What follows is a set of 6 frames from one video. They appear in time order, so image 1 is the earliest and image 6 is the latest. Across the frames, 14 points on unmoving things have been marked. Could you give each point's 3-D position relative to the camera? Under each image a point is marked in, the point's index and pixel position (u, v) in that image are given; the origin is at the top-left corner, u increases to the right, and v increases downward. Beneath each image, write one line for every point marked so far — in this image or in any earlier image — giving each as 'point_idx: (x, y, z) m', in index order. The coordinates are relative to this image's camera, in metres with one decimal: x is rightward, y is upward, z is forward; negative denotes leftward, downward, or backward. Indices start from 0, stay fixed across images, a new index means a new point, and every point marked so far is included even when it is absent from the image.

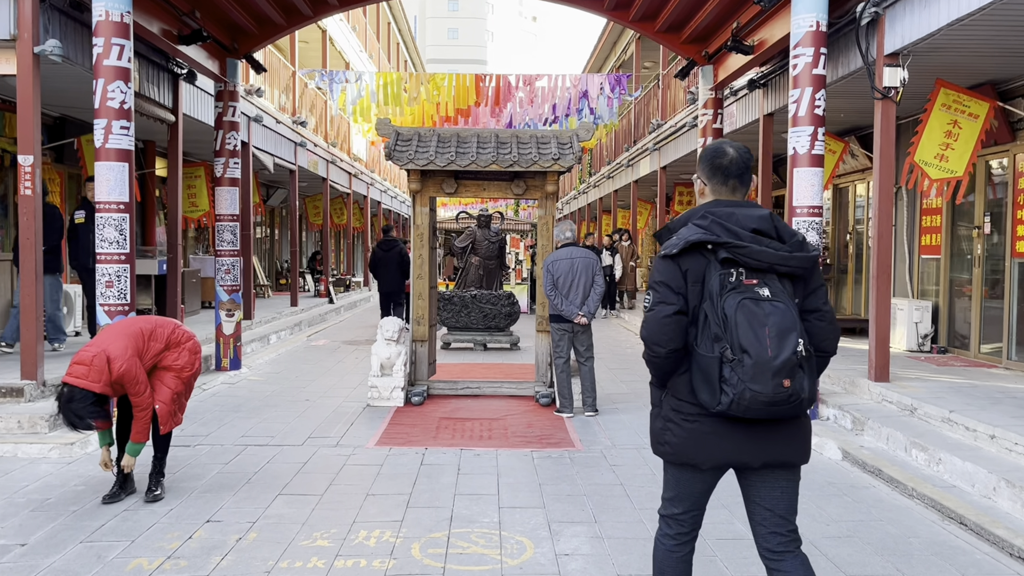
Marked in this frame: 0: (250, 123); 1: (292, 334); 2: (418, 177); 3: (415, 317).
0: (-3.7, +2.4, +11.7) m
1: (-3.4, -0.7, +12.7) m
2: (-0.9, +1.0, +7.6) m
3: (-0.9, -0.3, +7.8) m
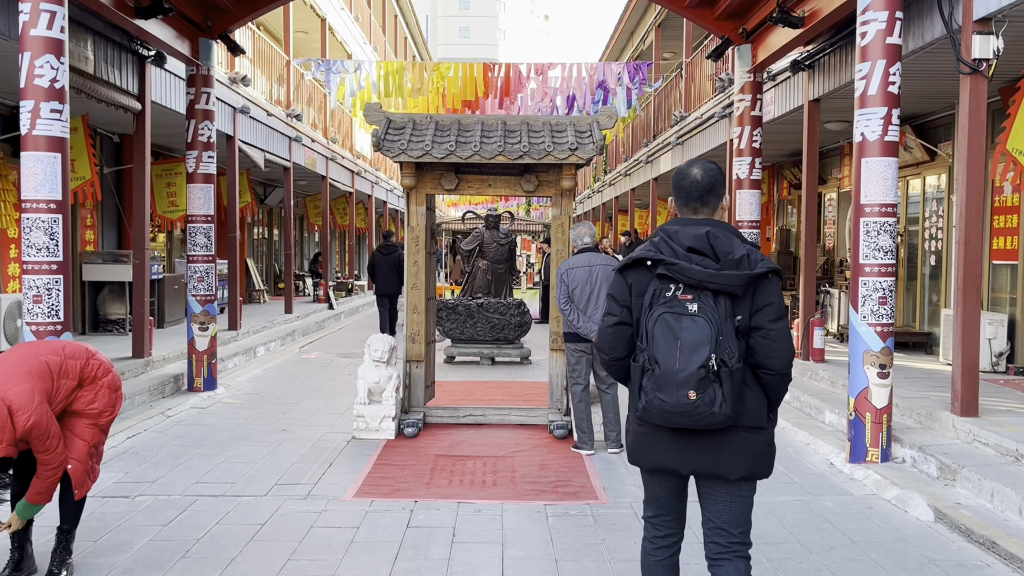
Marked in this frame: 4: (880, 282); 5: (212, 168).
0: (-3.6, +2.3, +10.7) m
1: (-3.3, -0.8, +11.7) m
2: (-0.8, +0.9, +6.6) m
3: (-0.8, -0.4, +6.7) m
4: (+2.4, 0.0, +5.2) m
5: (-2.9, +1.2, +8.0) m
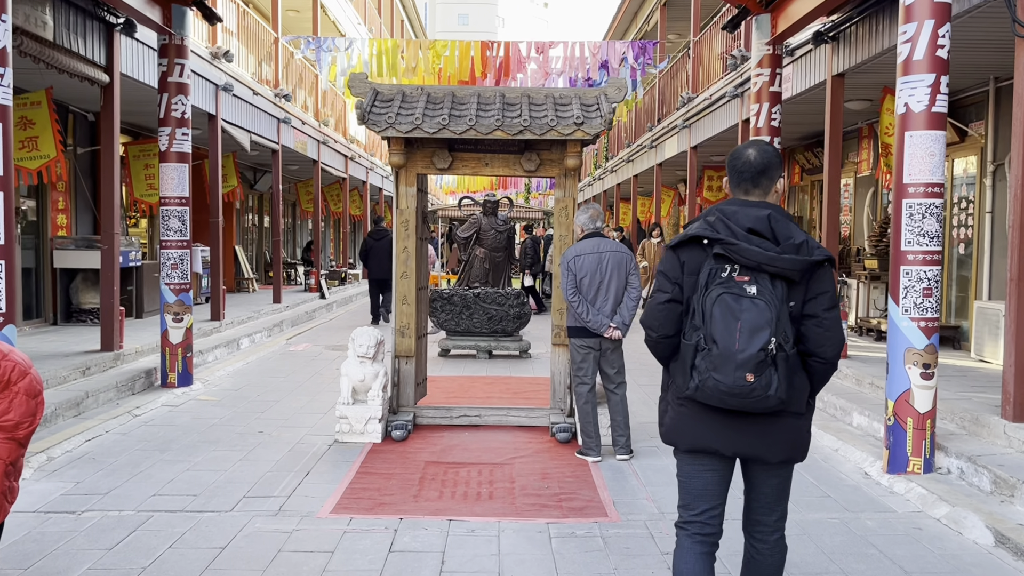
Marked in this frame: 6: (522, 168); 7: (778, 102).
0: (-3.6, +2.4, +10.1) m
1: (-3.3, -0.7, +11.1) m
2: (-0.8, +1.0, +6.0) m
3: (-0.9, -0.3, +6.1) m
4: (+2.3, +0.1, +4.7) m
5: (-2.9, +1.3, +7.4) m
6: (+0.1, +0.9, +6.1) m
7: (+2.4, +1.7, +7.4) m
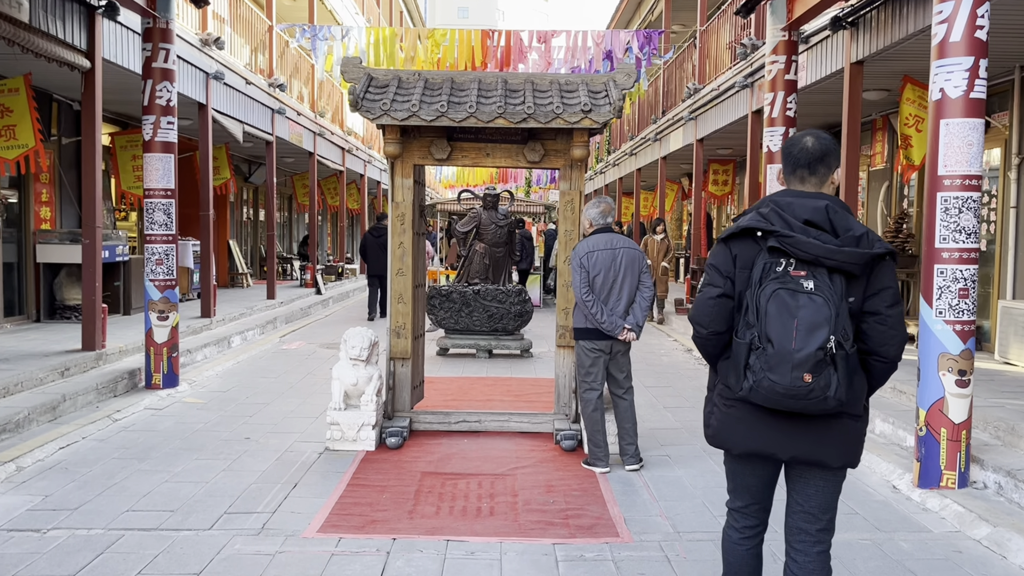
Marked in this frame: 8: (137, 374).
0: (-3.6, +2.5, +9.7) m
1: (-3.3, -0.6, +10.8) m
2: (-0.8, +1.0, +5.6) m
3: (-0.8, -0.3, +5.8) m
4: (+2.4, +0.1, +4.3) m
5: (-2.9, +1.3, +7.0) m
6: (+0.1, +0.9, +5.8) m
7: (+2.4, +1.7, +7.0) m
8: (-3.2, -0.7, +7.1) m
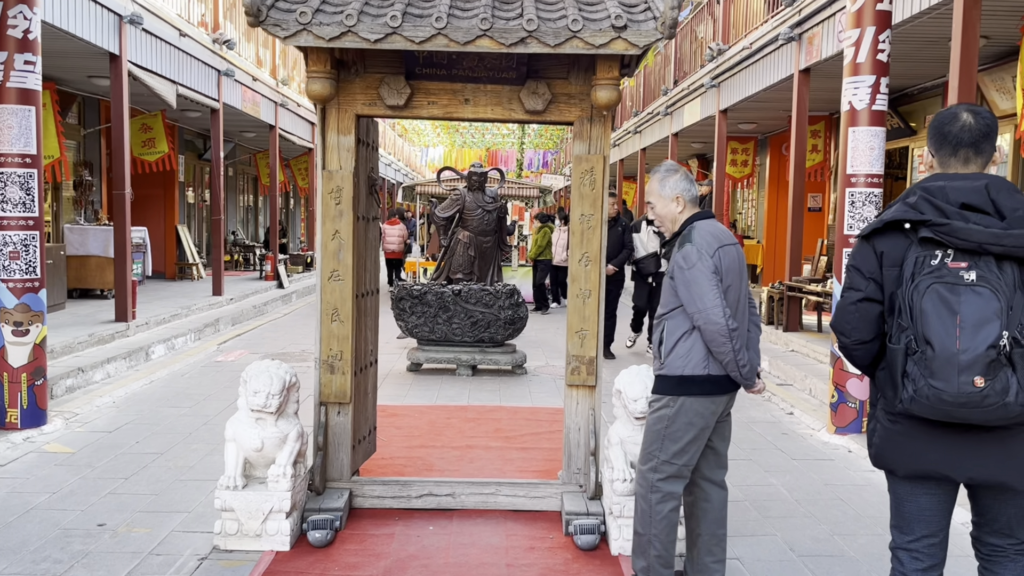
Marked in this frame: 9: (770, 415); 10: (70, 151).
0: (-3.7, +2.5, +7.8) m
1: (-3.4, -0.6, +8.9) m
2: (-0.8, +1.0, +3.7) m
3: (-0.9, -0.3, +3.9) m
4: (+2.3, 0.0, +2.5) m
5: (-3.0, +1.3, +5.1) m
6: (0.0, +0.8, +3.9) m
7: (+2.3, +1.6, +5.1) m
8: (-3.3, -0.8, +5.2) m
9: (+1.9, -0.9, +6.0) m
10: (-5.4, +1.7, +10.0) m
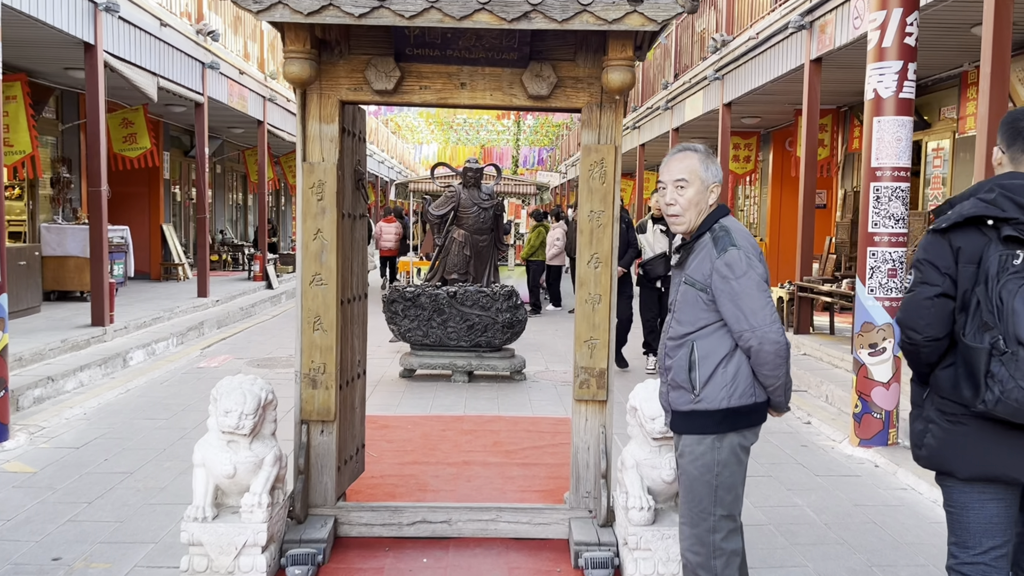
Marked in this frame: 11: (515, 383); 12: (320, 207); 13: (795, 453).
0: (-3.7, +2.5, +7.4) m
1: (-3.4, -0.6, +8.5) m
2: (-0.8, +1.0, +3.3) m
3: (-0.9, -0.3, +3.5) m
4: (+2.3, 0.0, +2.1) m
5: (-3.0, +1.3, +4.7) m
6: (0.0, +0.8, +3.5) m
7: (+2.3, +1.6, +4.8) m
8: (-3.3, -0.8, +4.8) m
9: (+1.9, -0.9, +5.7) m
10: (-5.4, +1.6, +9.5) m
11: (0.0, -0.8, +7.0) m
12: (-0.8, +0.3, +3.5) m
13: (+1.7, -1.0, +5.0) m
